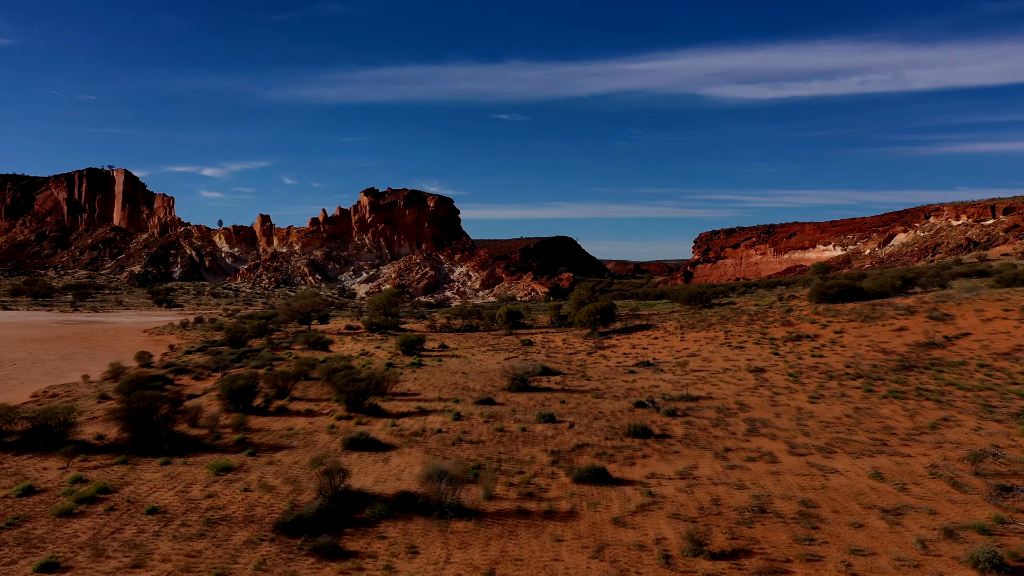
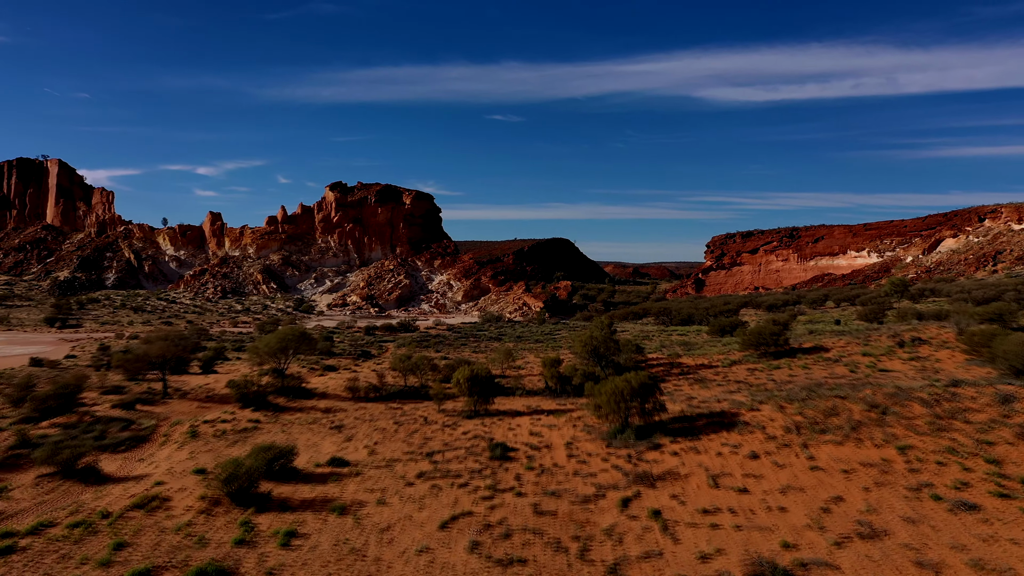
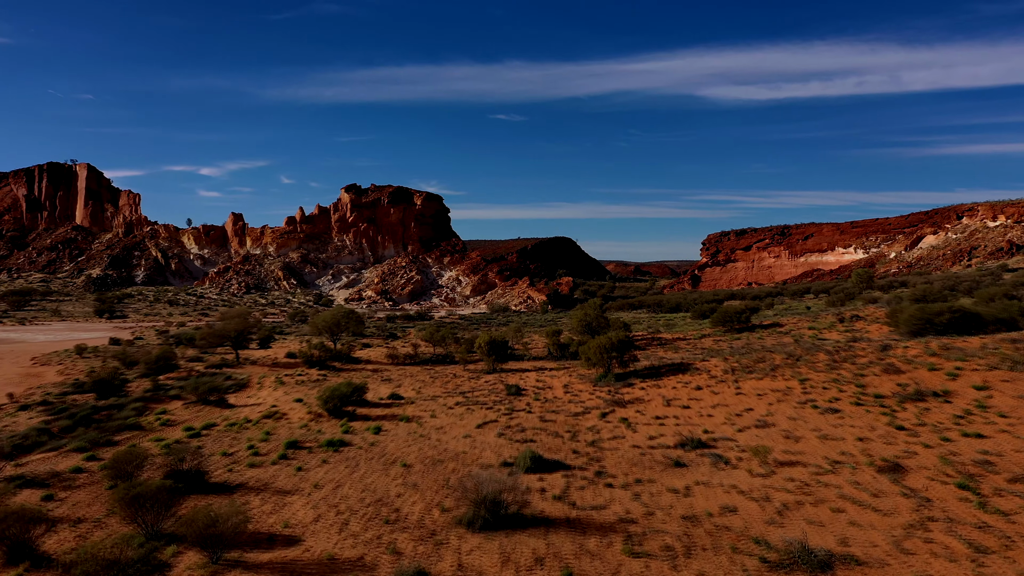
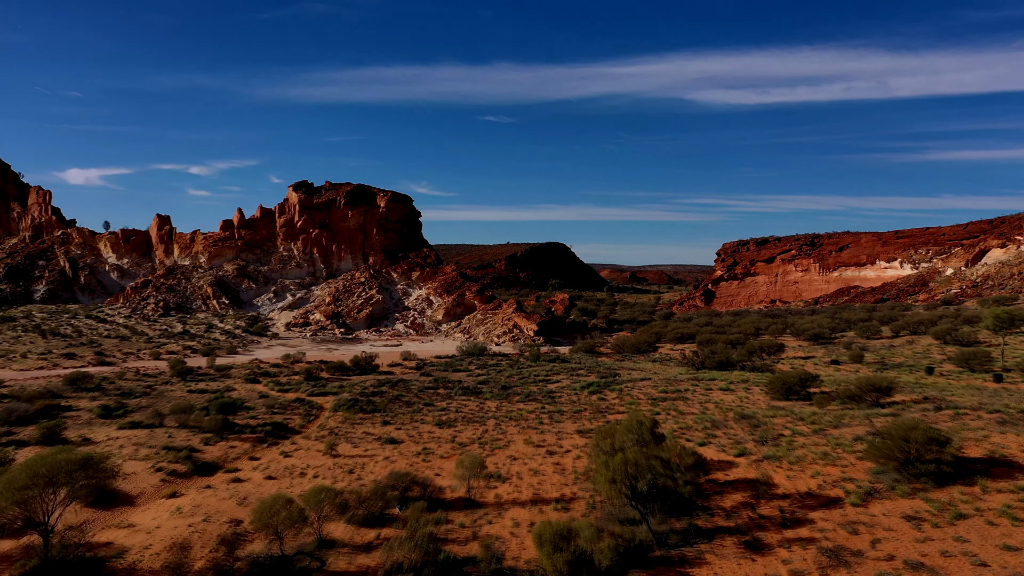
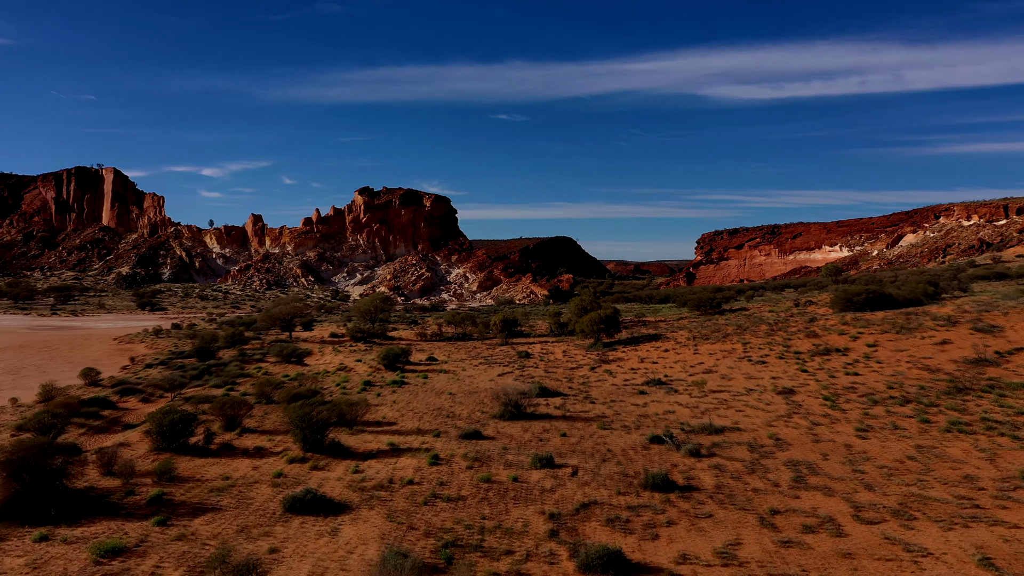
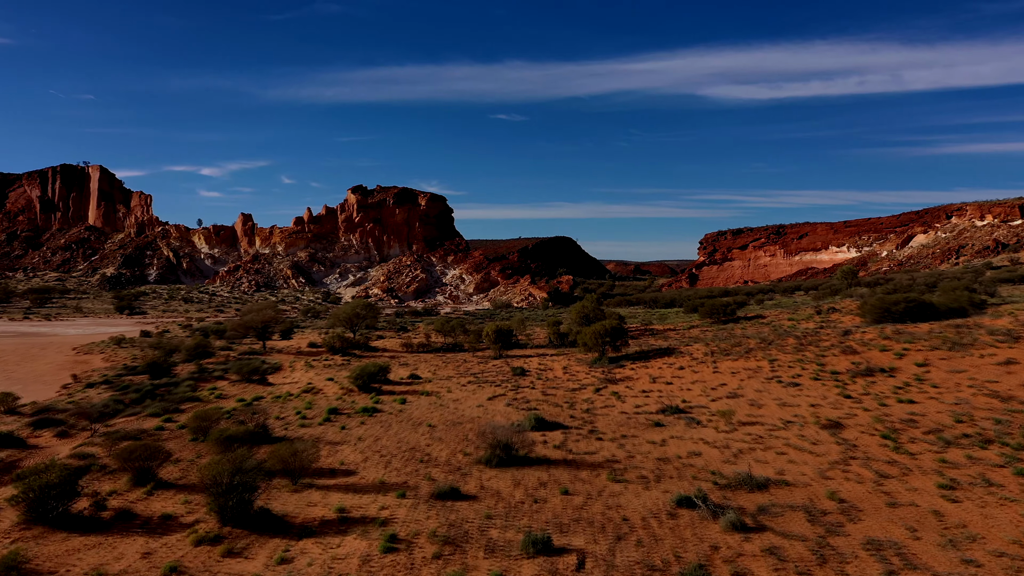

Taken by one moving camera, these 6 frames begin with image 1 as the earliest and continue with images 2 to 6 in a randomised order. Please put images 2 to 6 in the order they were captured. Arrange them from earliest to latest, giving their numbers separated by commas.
5, 6, 3, 2, 4
